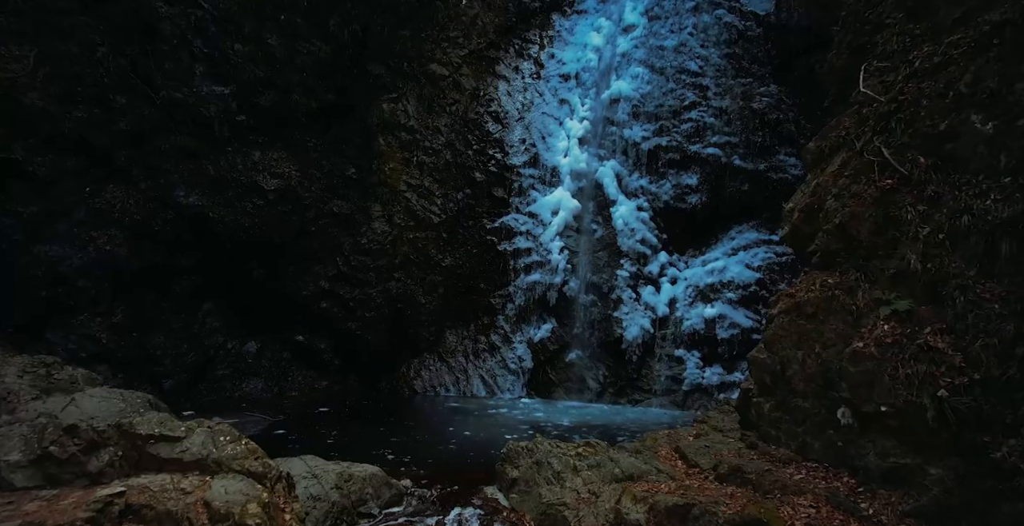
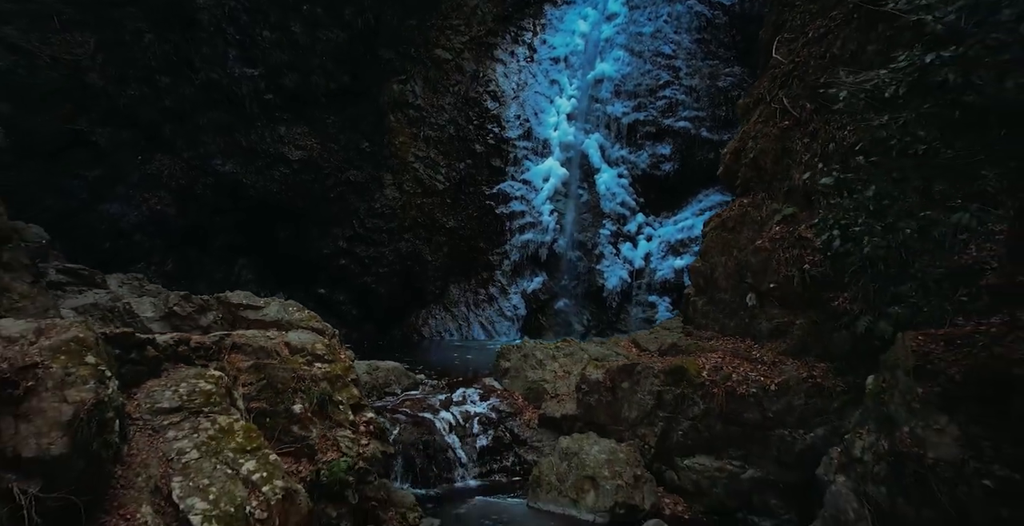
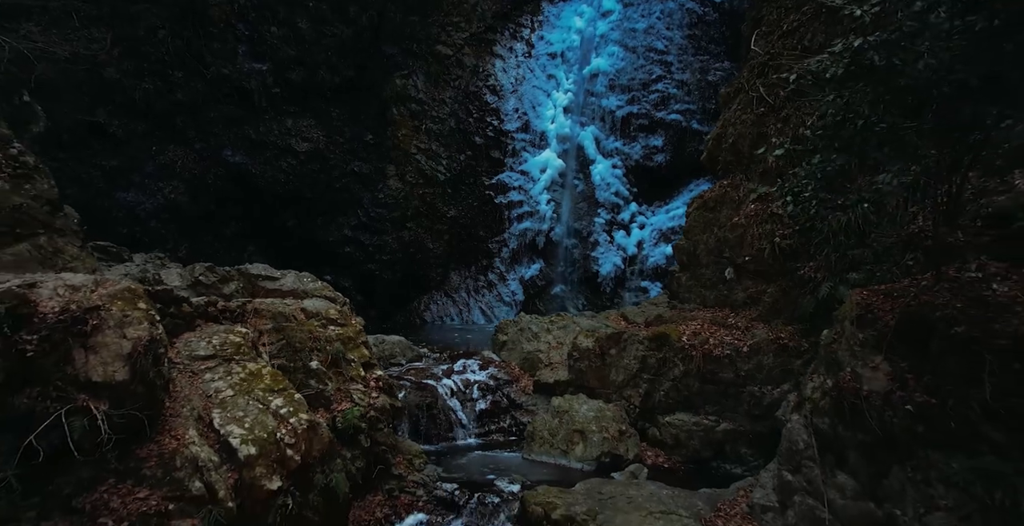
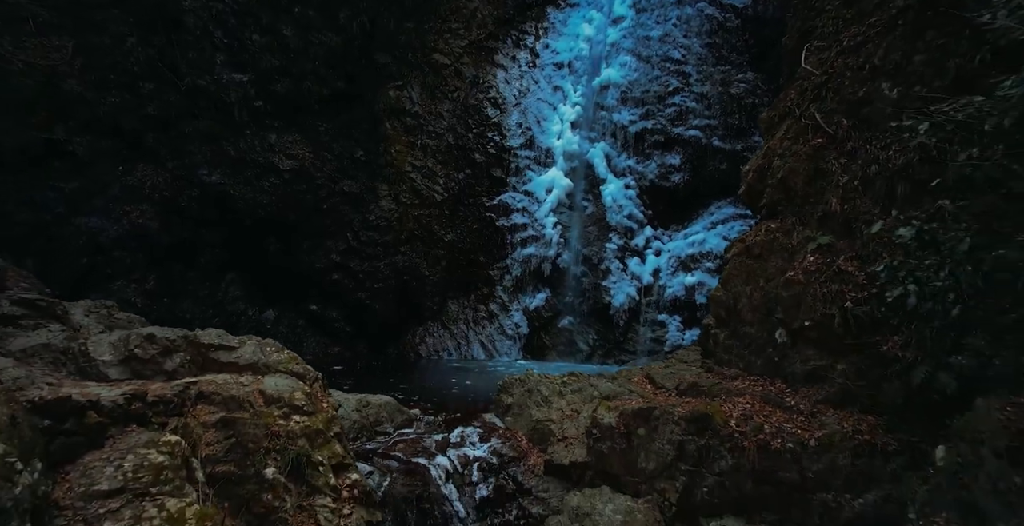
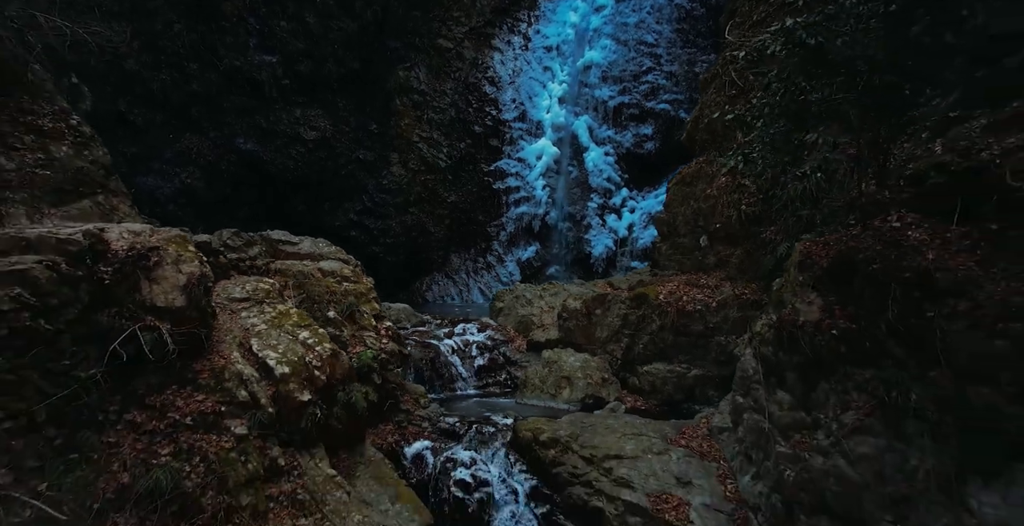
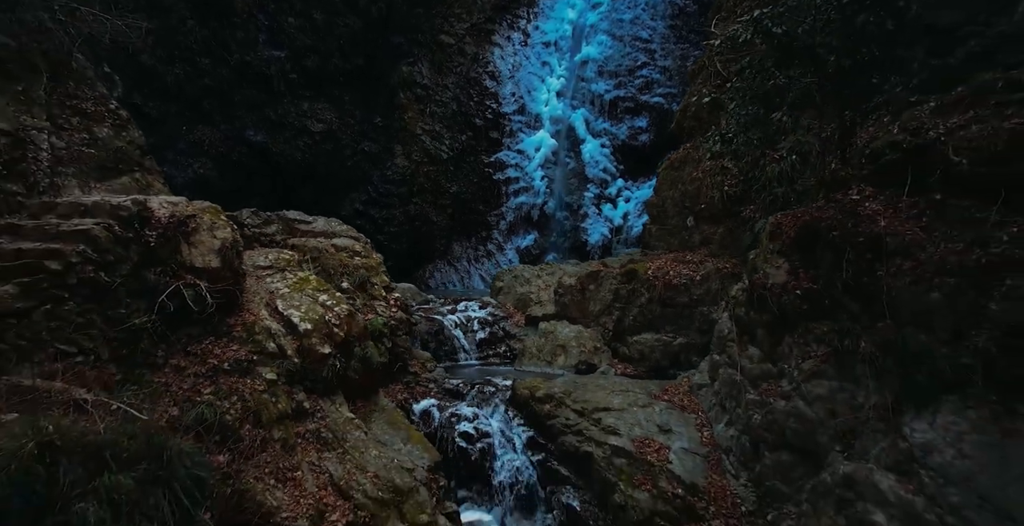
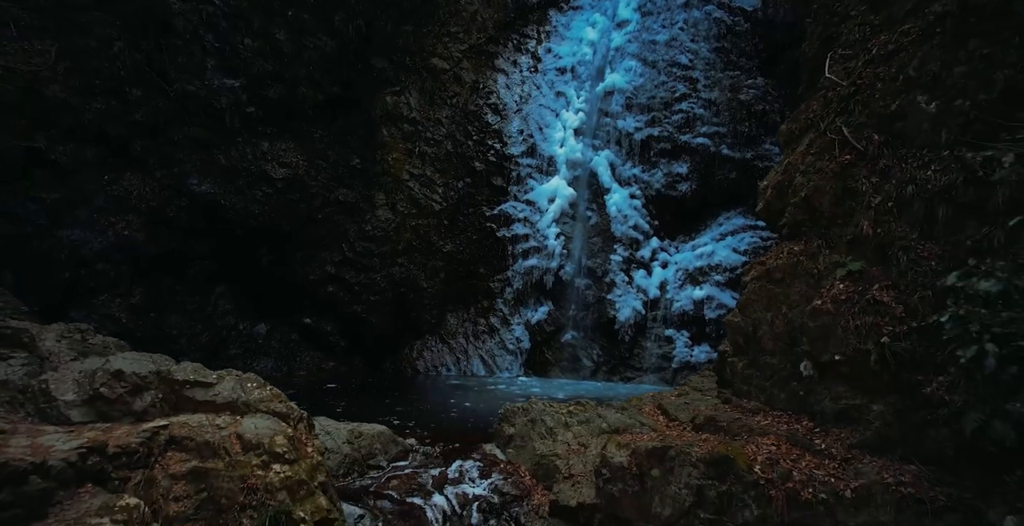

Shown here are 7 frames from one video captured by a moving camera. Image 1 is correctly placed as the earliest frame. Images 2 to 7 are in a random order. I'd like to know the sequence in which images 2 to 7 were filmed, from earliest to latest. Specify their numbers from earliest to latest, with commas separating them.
7, 4, 2, 3, 5, 6
